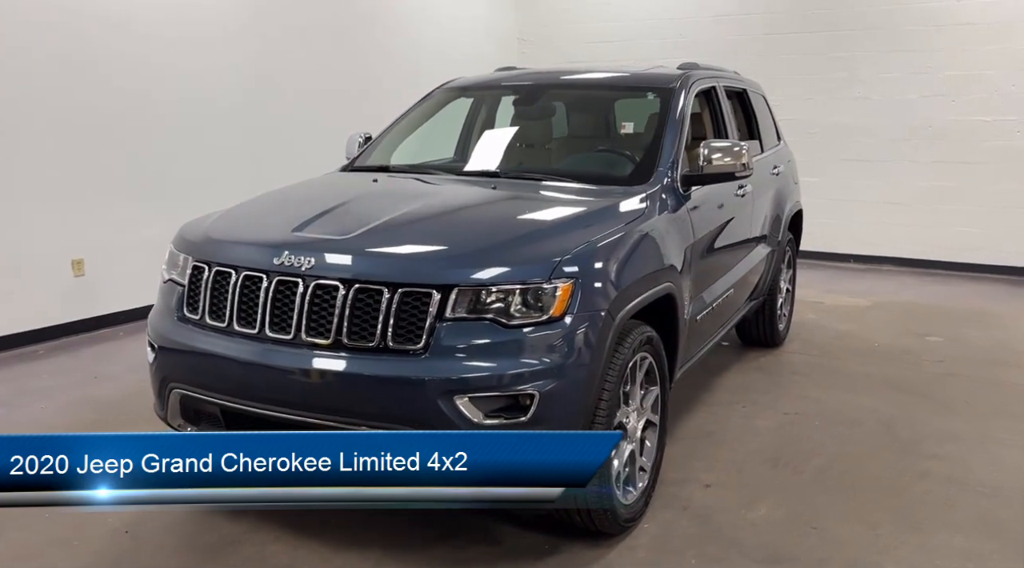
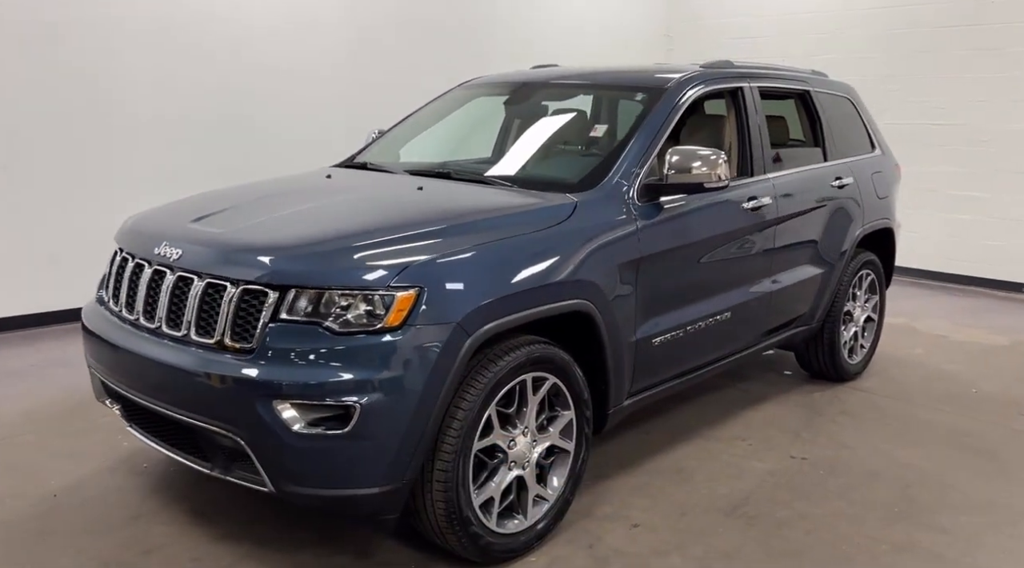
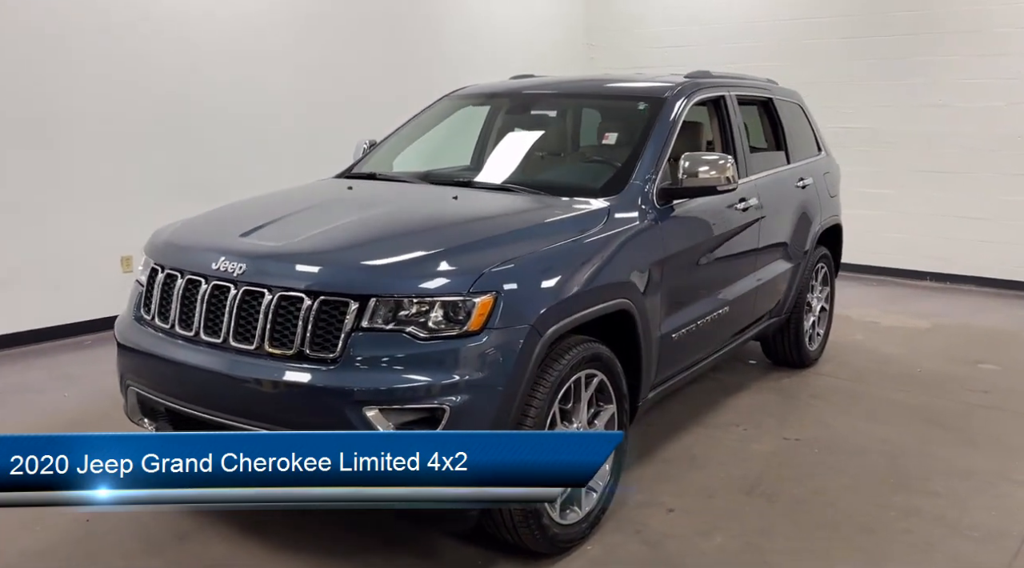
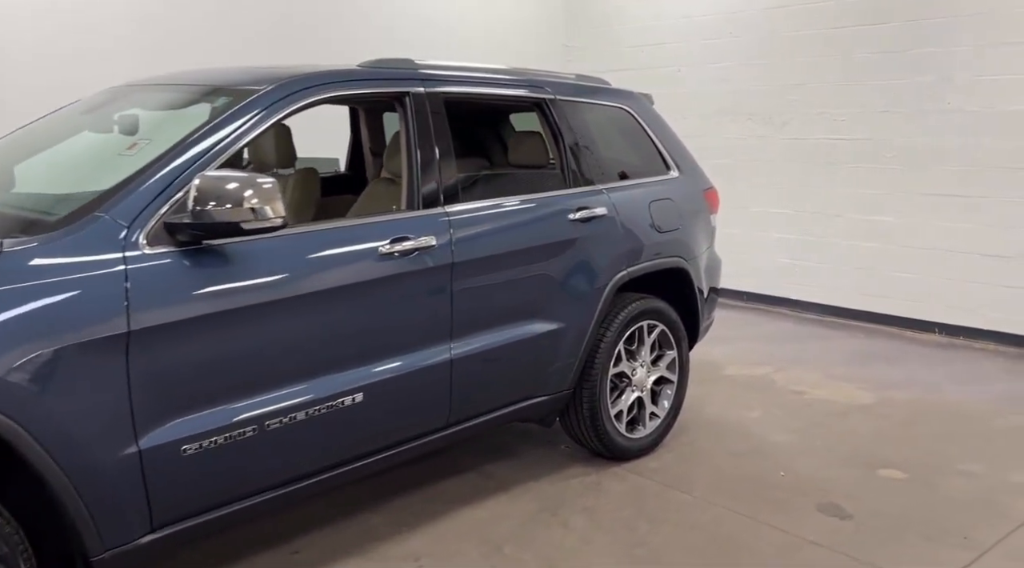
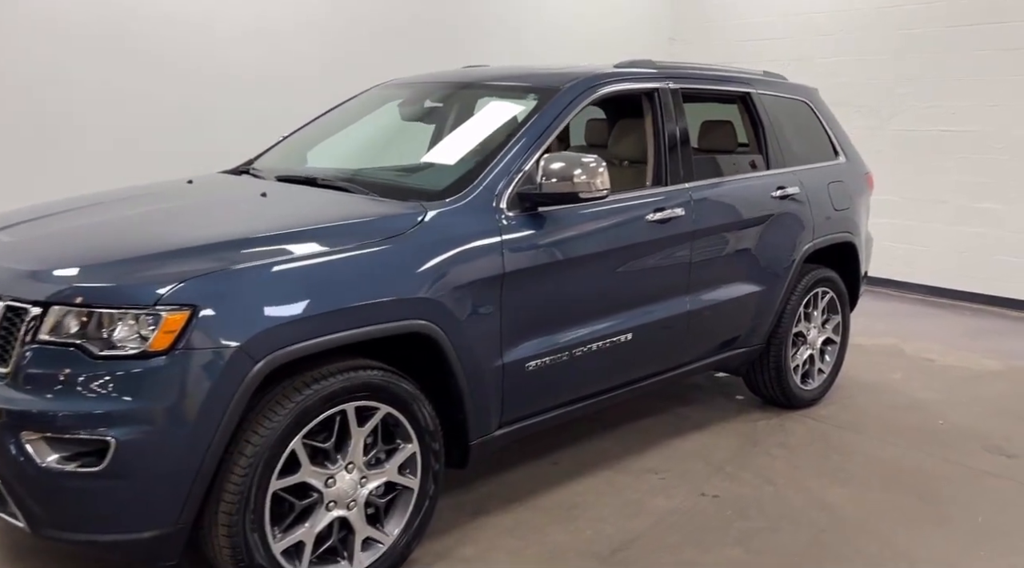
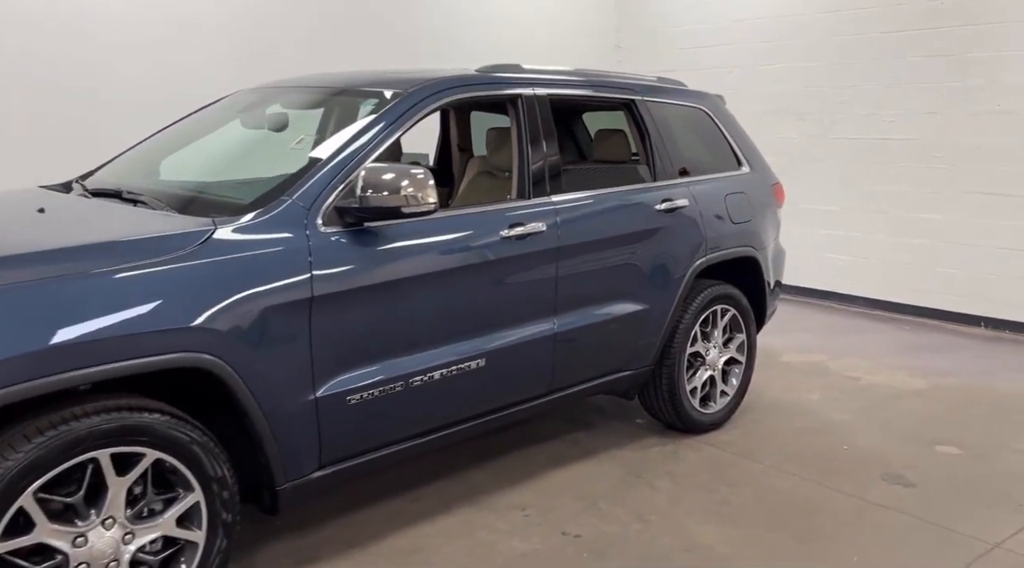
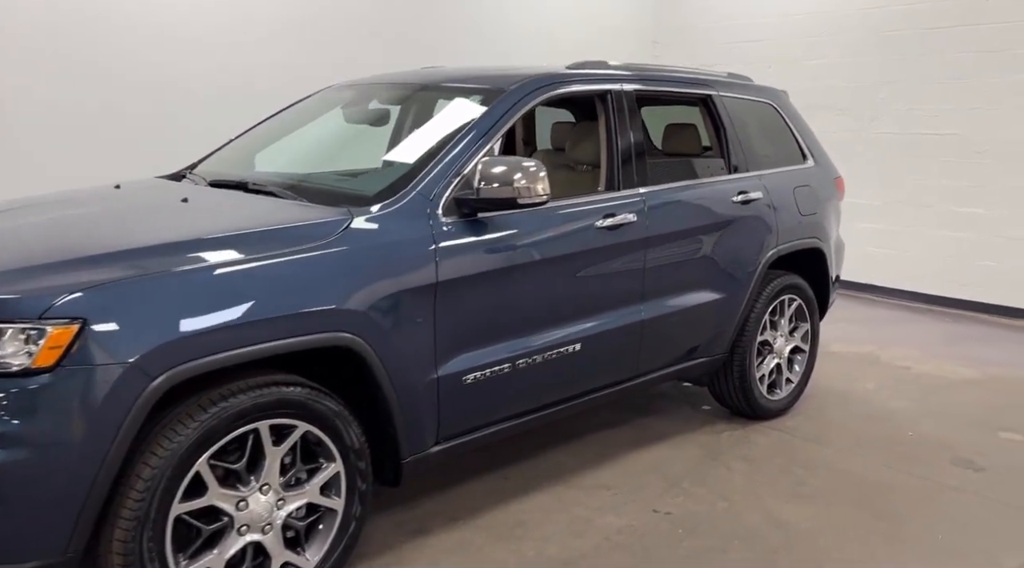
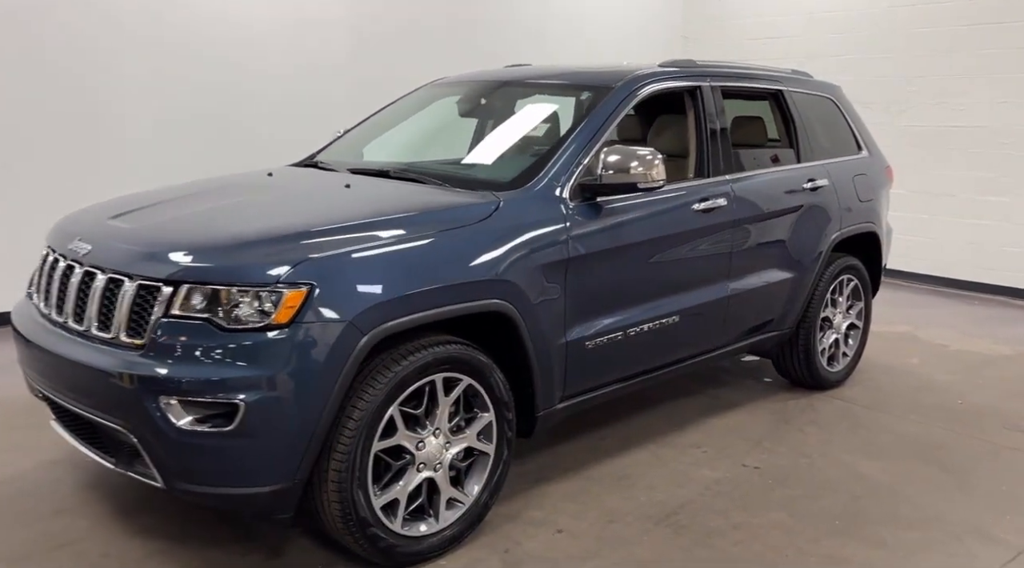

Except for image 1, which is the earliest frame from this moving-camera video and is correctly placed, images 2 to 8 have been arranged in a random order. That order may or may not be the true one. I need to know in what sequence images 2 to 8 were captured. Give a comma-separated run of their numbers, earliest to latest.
3, 2, 8, 5, 7, 6, 4
